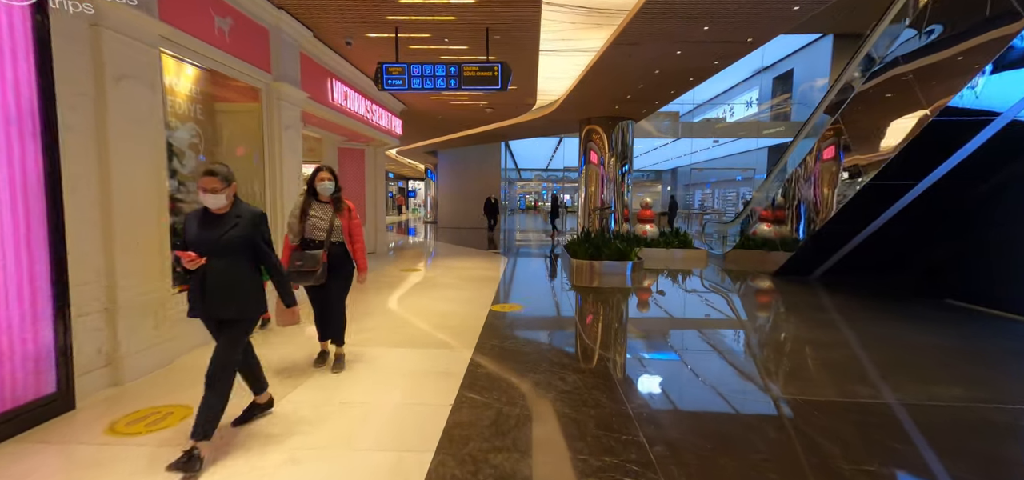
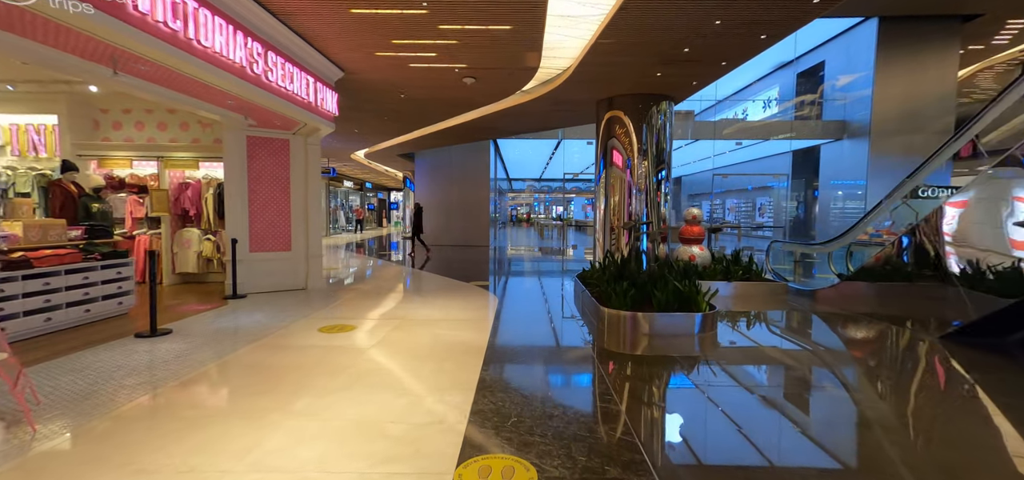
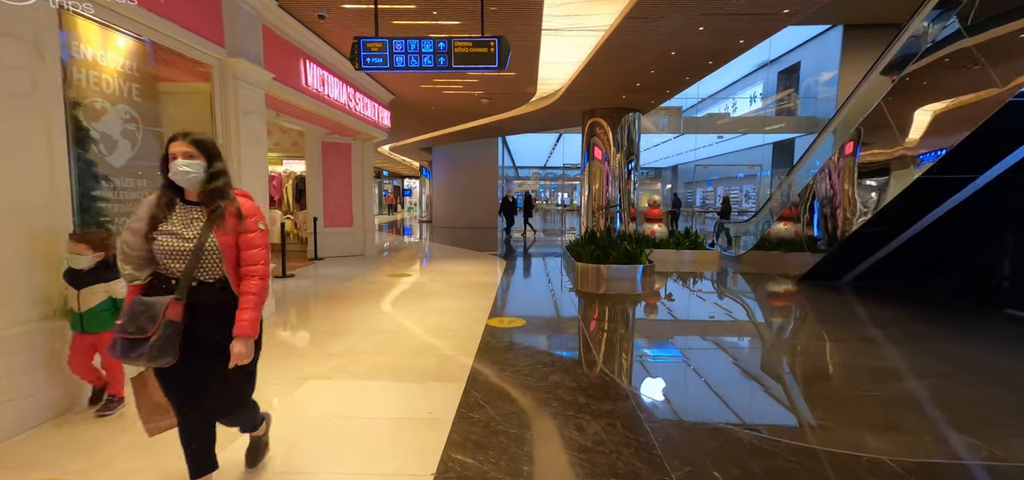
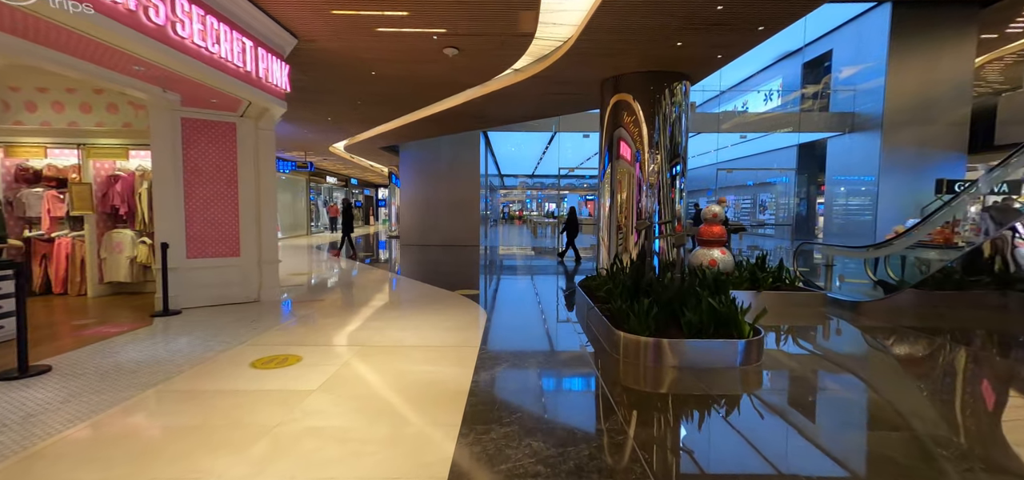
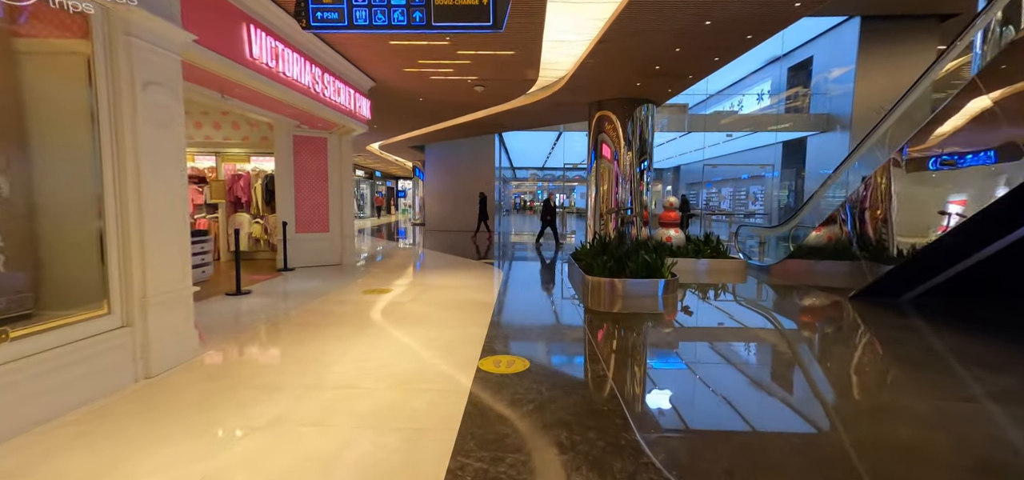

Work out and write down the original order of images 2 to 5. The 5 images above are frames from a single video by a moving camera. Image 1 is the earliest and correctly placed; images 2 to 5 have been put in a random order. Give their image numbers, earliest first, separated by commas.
3, 5, 2, 4
